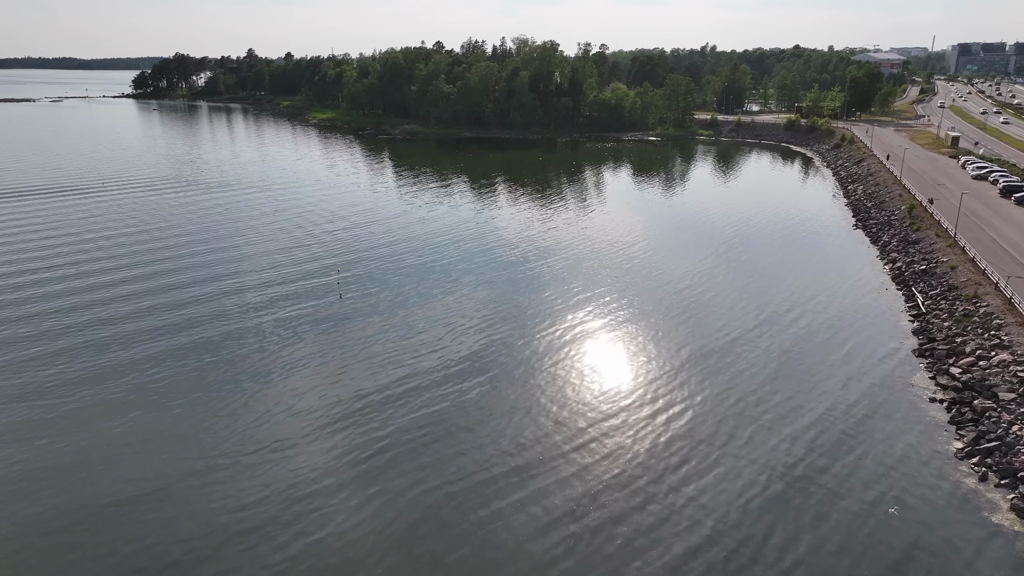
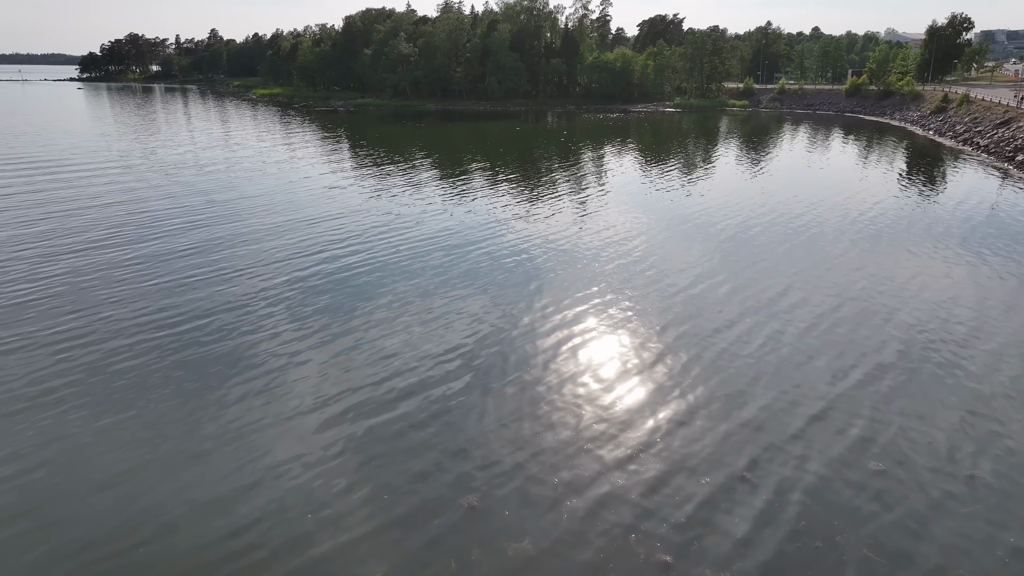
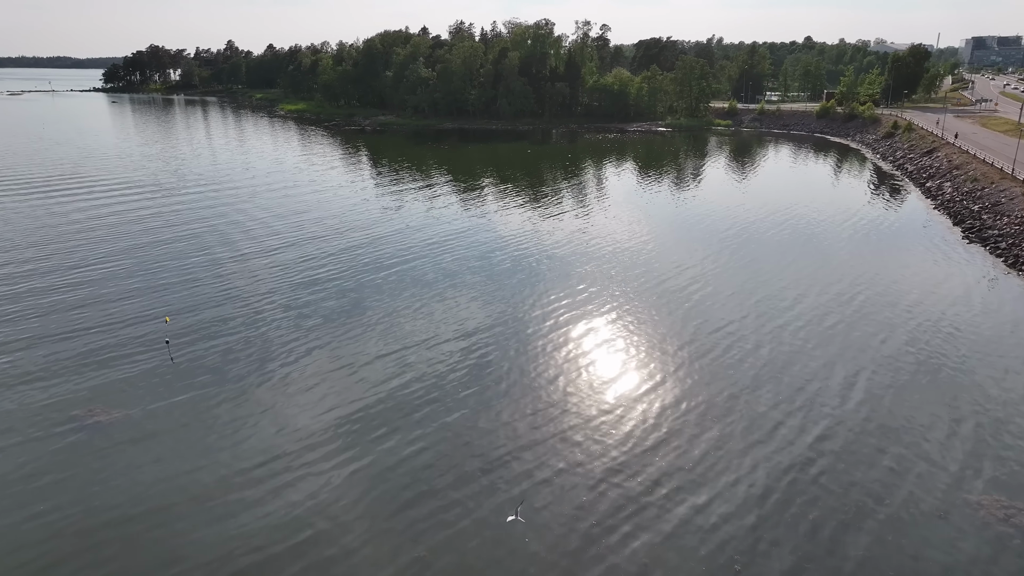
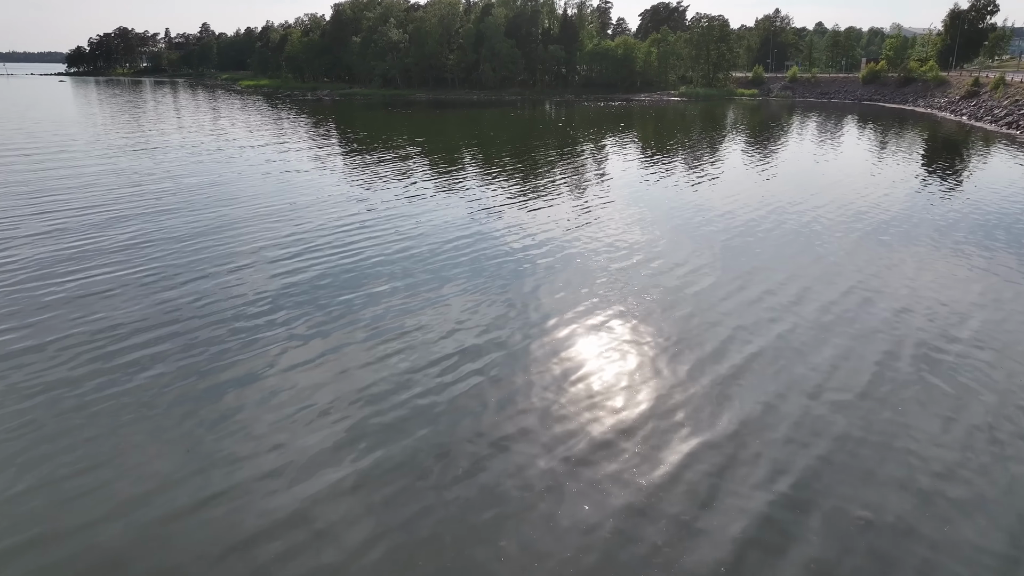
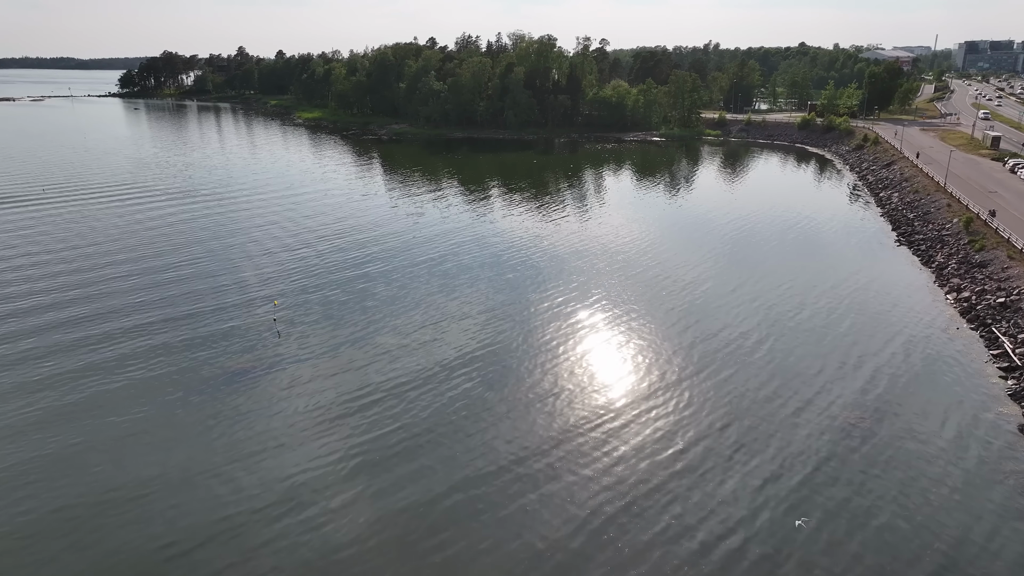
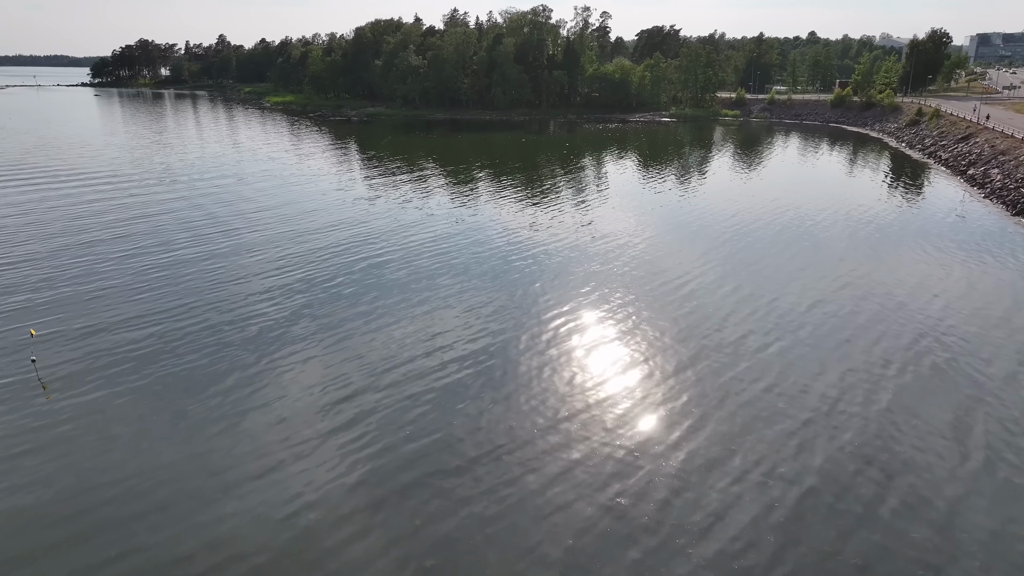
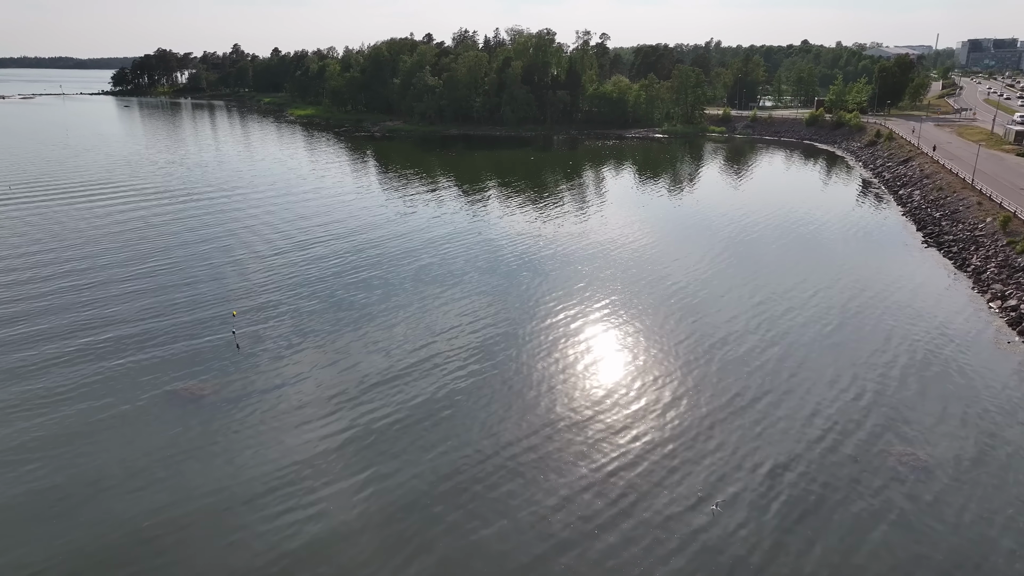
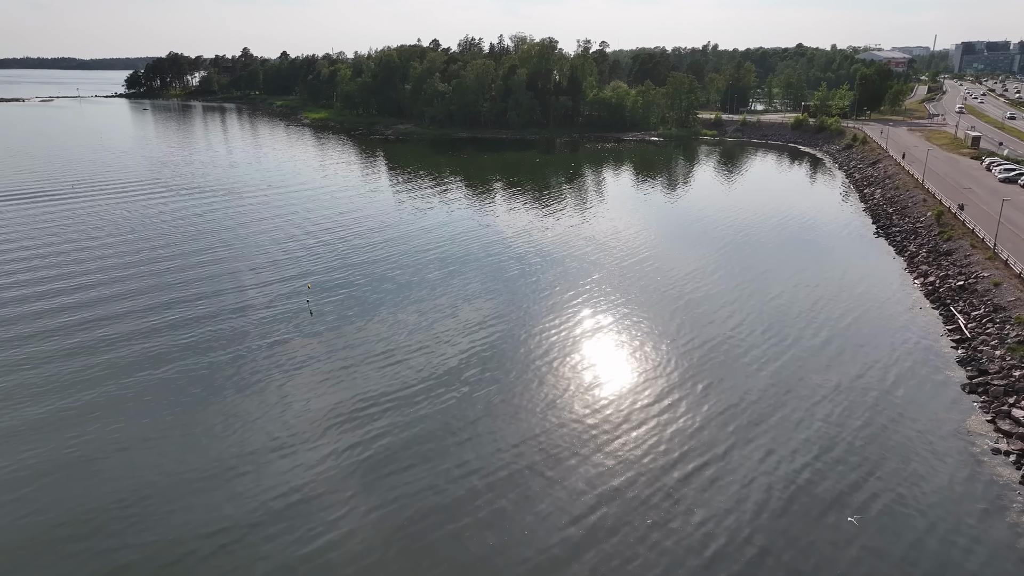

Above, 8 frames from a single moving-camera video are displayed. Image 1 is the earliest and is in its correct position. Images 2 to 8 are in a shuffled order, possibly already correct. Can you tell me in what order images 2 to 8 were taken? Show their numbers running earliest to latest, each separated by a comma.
8, 5, 7, 3, 6, 2, 4
